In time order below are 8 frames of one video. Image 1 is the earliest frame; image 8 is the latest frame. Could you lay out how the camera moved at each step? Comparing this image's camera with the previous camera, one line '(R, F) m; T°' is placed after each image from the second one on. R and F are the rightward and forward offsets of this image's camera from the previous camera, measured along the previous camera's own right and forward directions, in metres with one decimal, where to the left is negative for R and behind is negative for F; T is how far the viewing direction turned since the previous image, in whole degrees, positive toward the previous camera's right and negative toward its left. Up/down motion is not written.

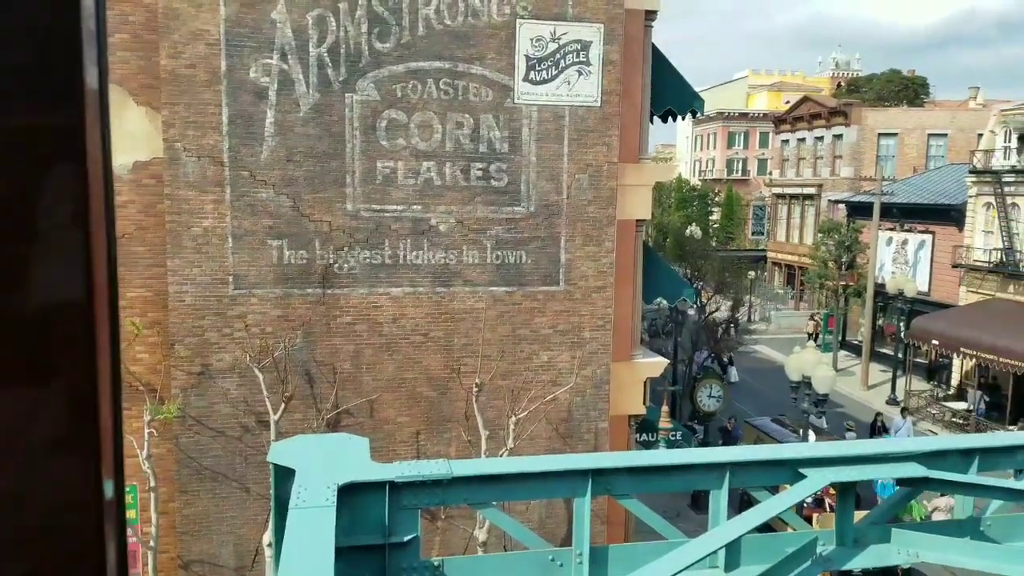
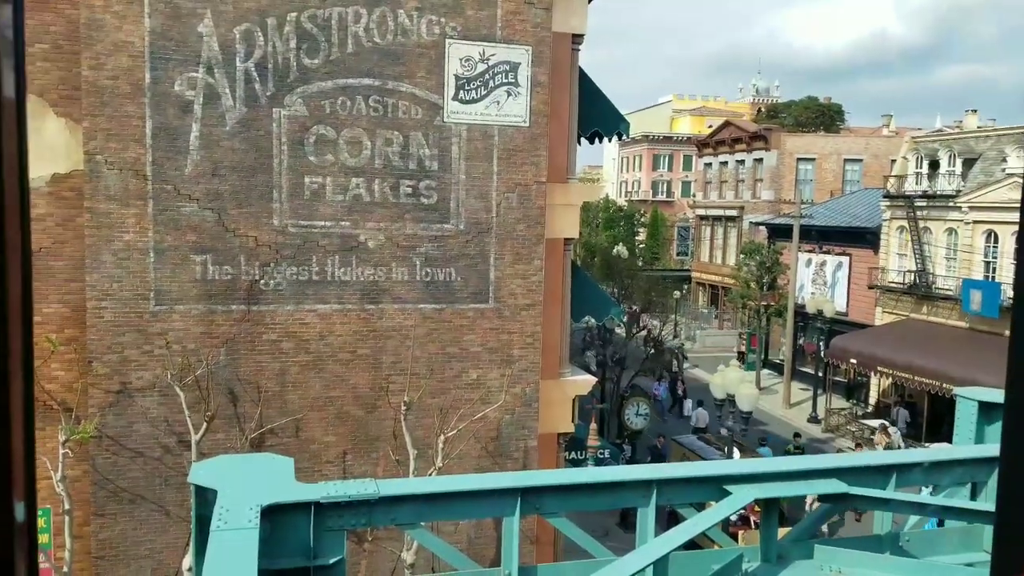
(0.0, -0.1) m; +5°
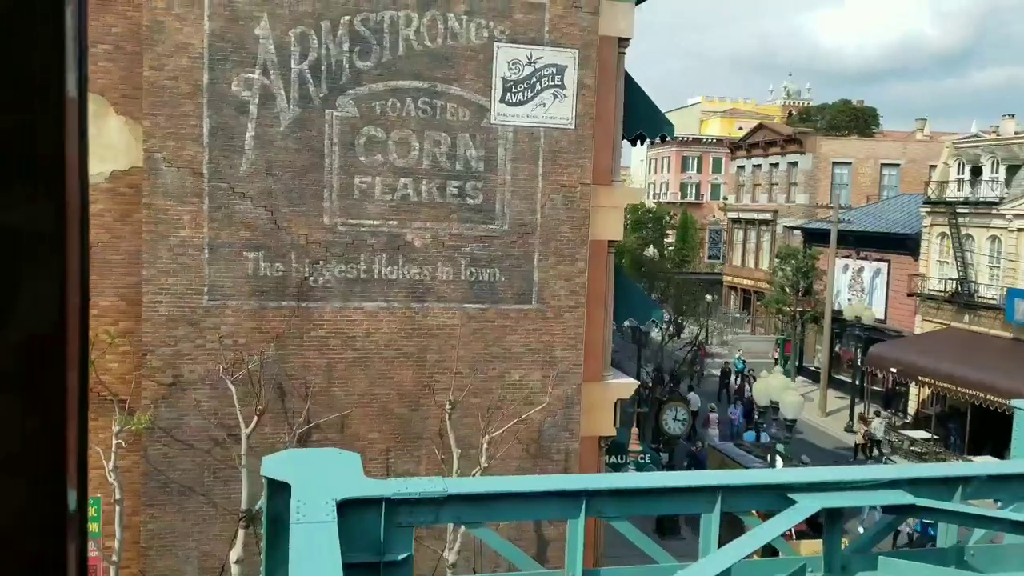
(-0.2, -0.1) m; -2°
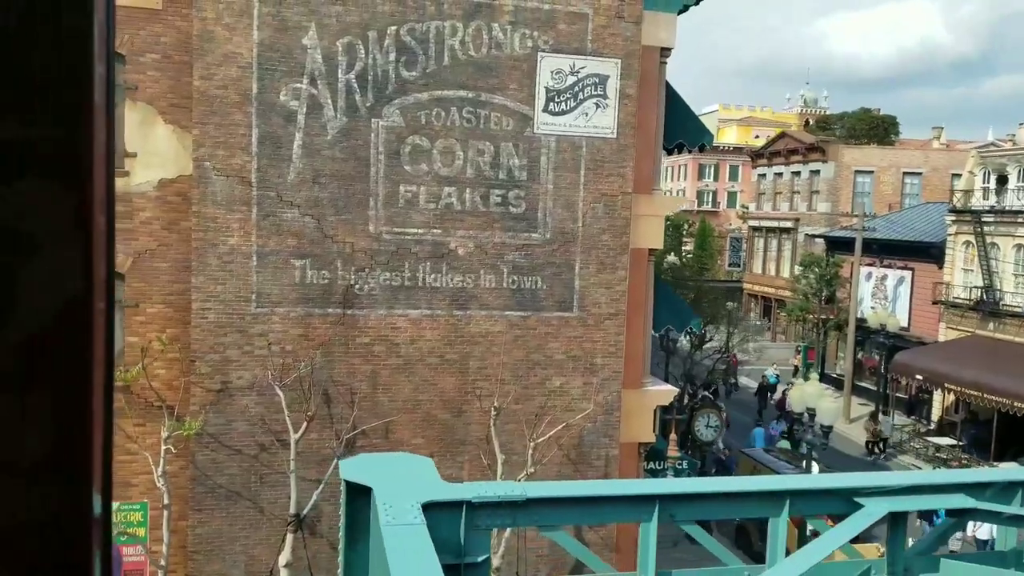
(-0.4, -0.1) m; -1°
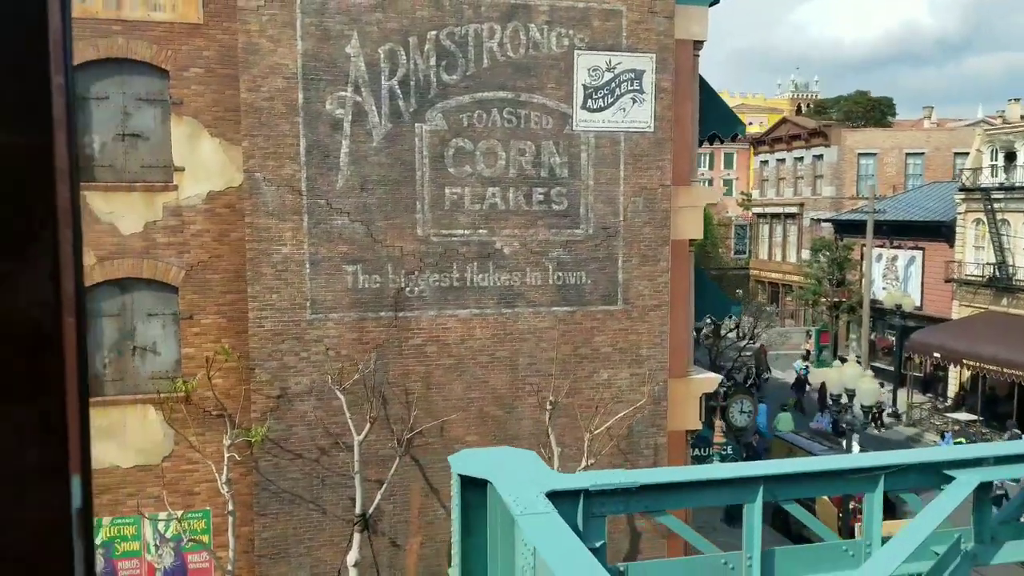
(-0.7, -0.2) m; 0°
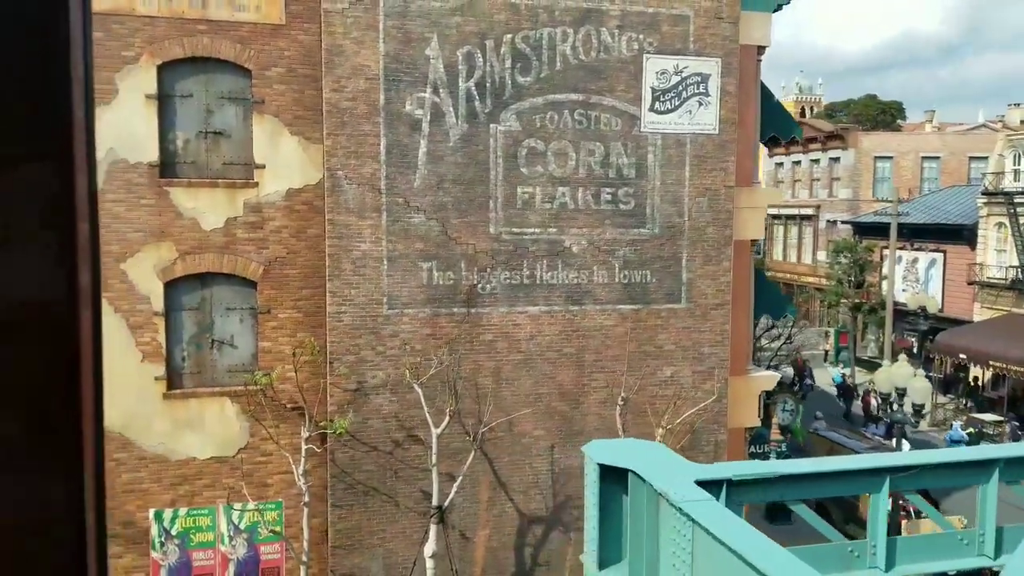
(-1.0, -0.2) m; 0°
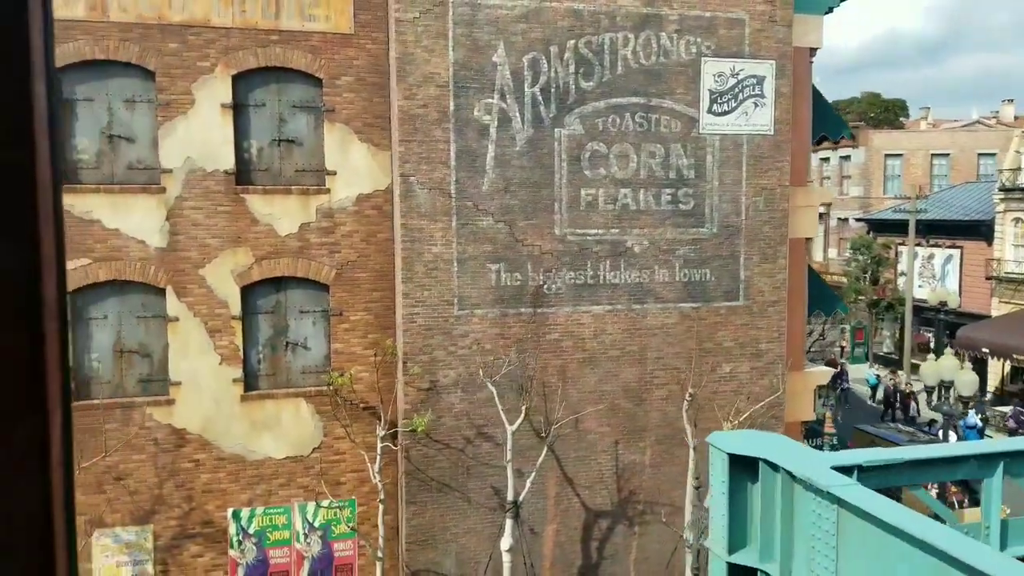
(-0.9, -0.3) m; 0°
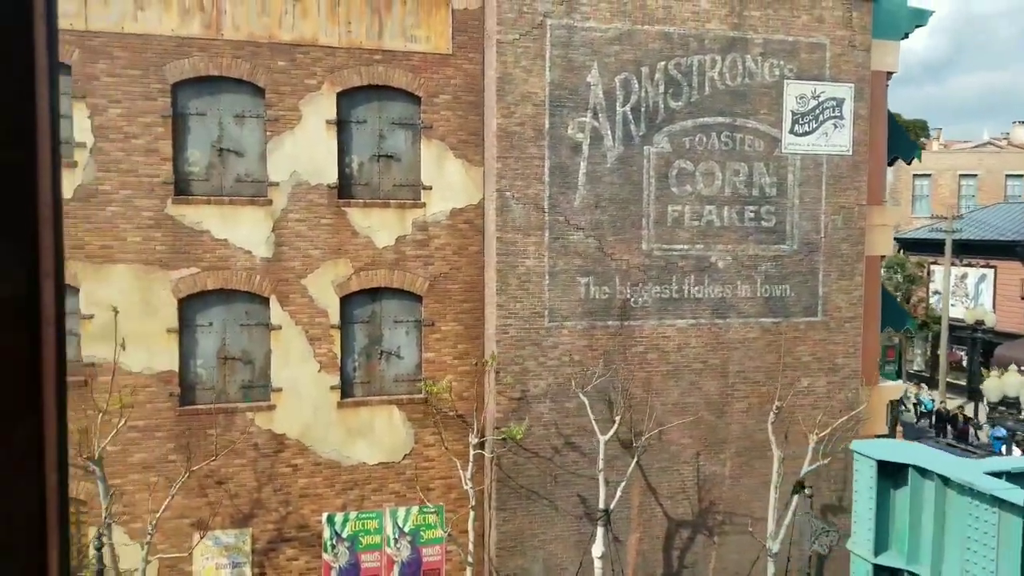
(-1.2, -0.3) m; 0°
